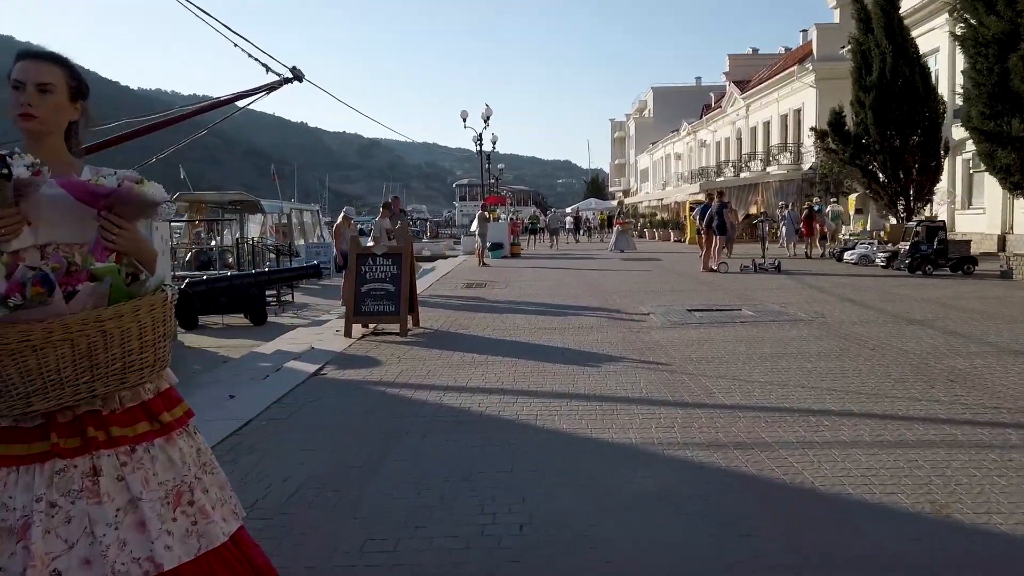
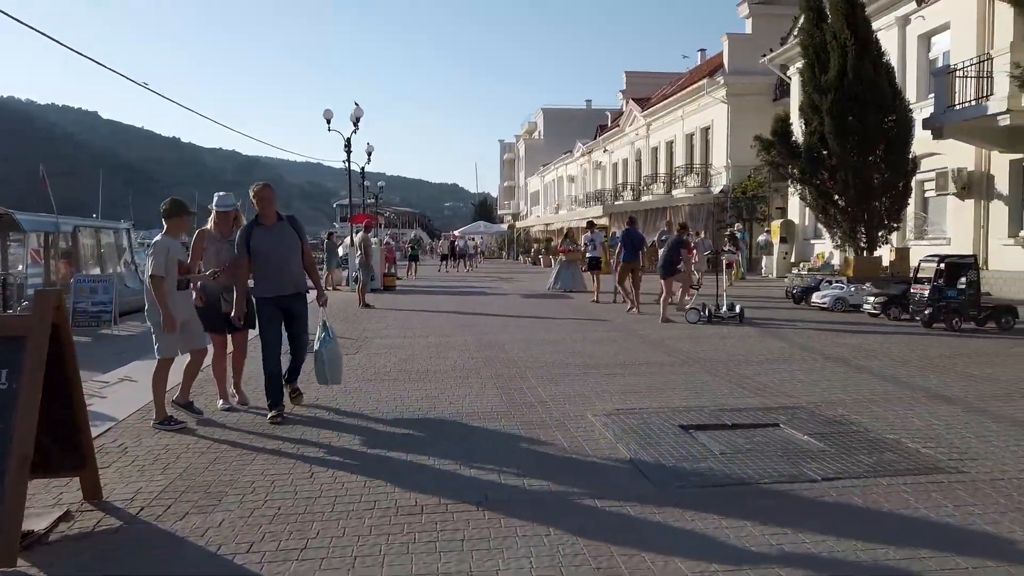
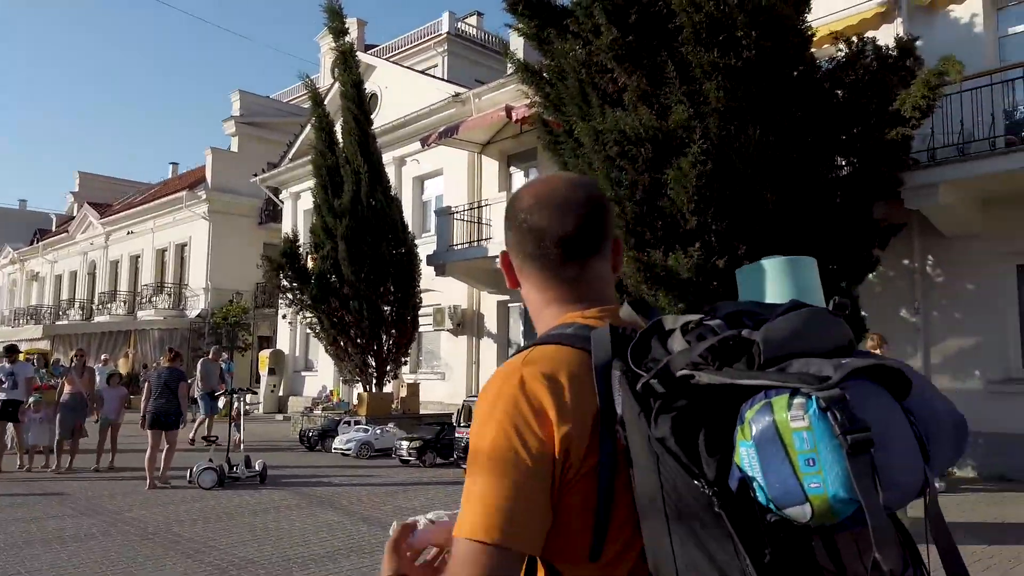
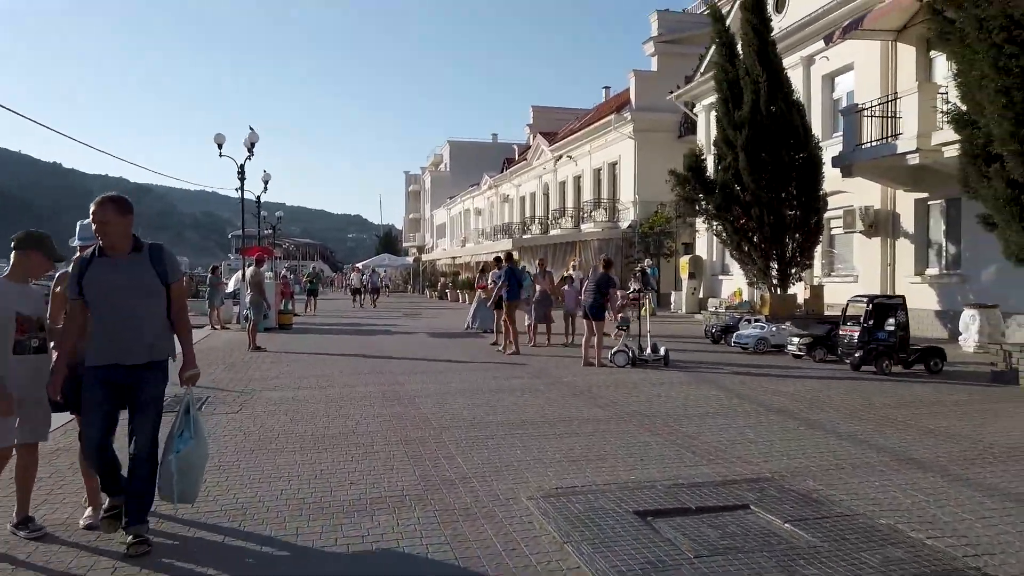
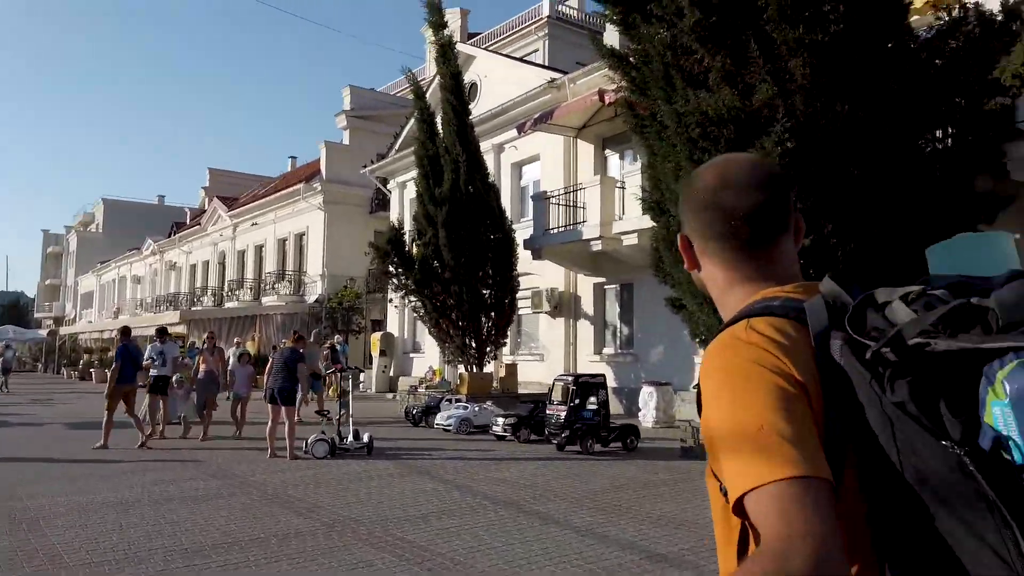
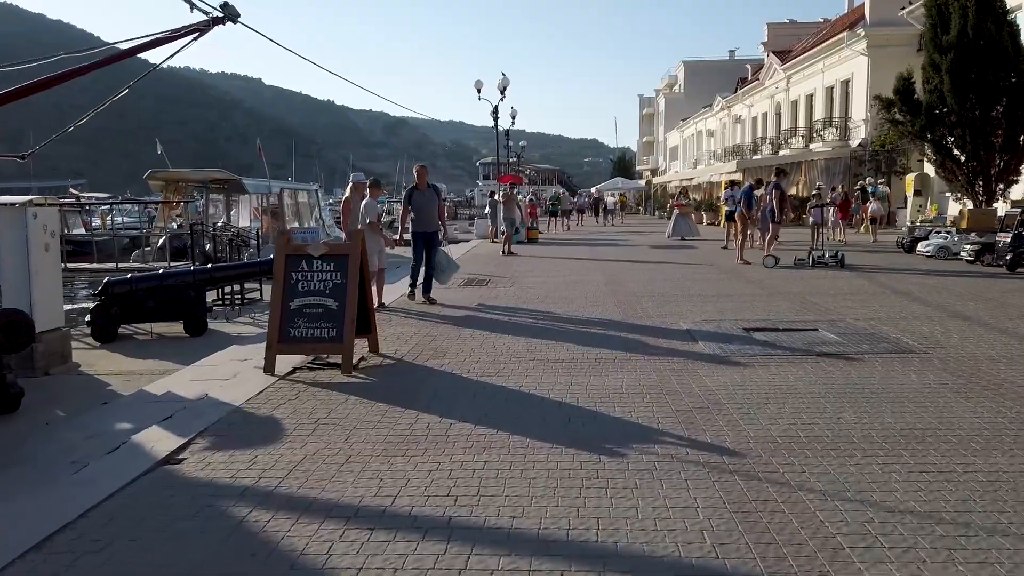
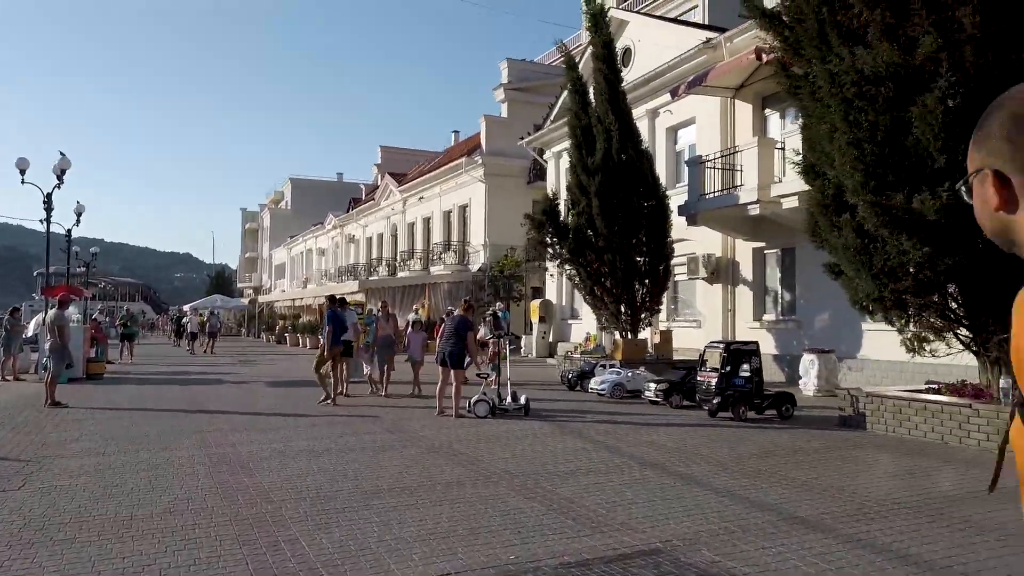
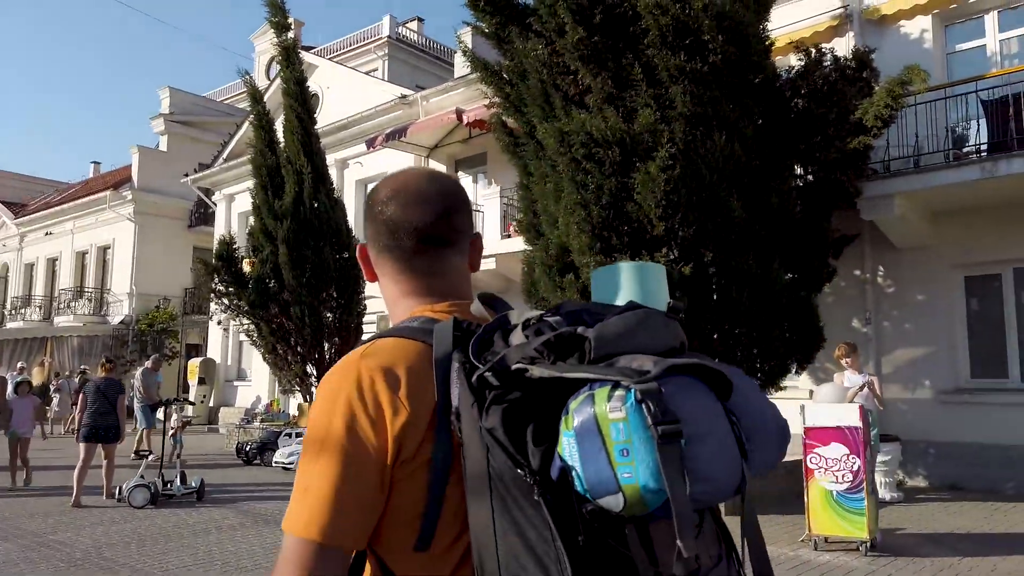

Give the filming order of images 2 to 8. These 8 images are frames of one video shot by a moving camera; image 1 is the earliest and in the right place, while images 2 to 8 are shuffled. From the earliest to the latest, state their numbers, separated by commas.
6, 2, 4, 7, 5, 3, 8
